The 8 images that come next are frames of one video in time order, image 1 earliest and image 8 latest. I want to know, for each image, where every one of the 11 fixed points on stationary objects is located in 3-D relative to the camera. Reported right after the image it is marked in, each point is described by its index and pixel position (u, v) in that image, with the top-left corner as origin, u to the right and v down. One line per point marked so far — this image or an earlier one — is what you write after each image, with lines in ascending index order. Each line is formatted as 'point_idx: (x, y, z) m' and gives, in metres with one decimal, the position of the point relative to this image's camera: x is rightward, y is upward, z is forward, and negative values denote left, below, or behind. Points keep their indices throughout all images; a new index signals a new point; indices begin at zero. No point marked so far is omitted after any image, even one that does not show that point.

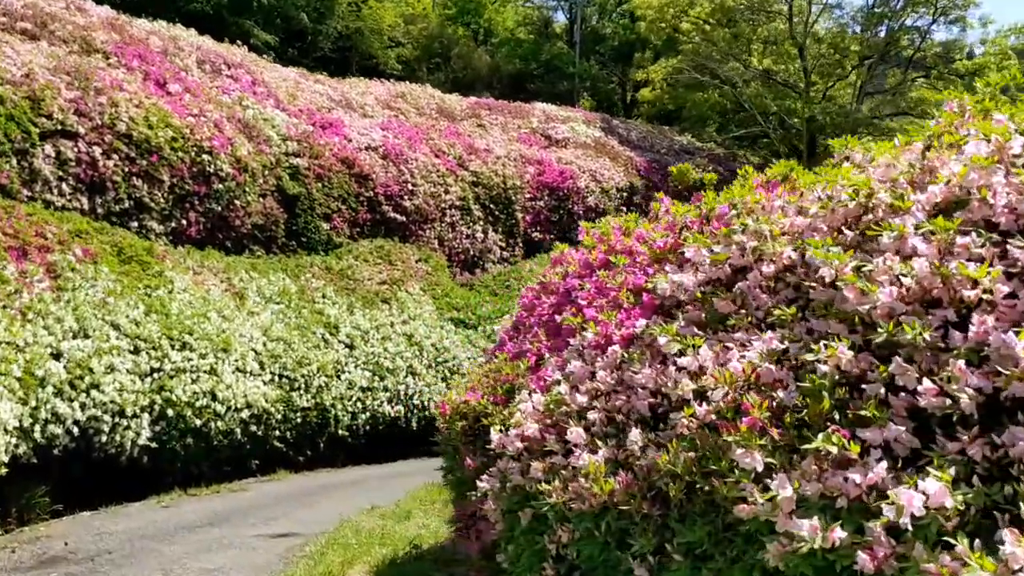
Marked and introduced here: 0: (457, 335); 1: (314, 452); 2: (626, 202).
0: (-0.6, -0.5, +11.2) m
1: (-1.7, -1.4, +8.6) m
2: (+1.9, +1.4, +16.5) m
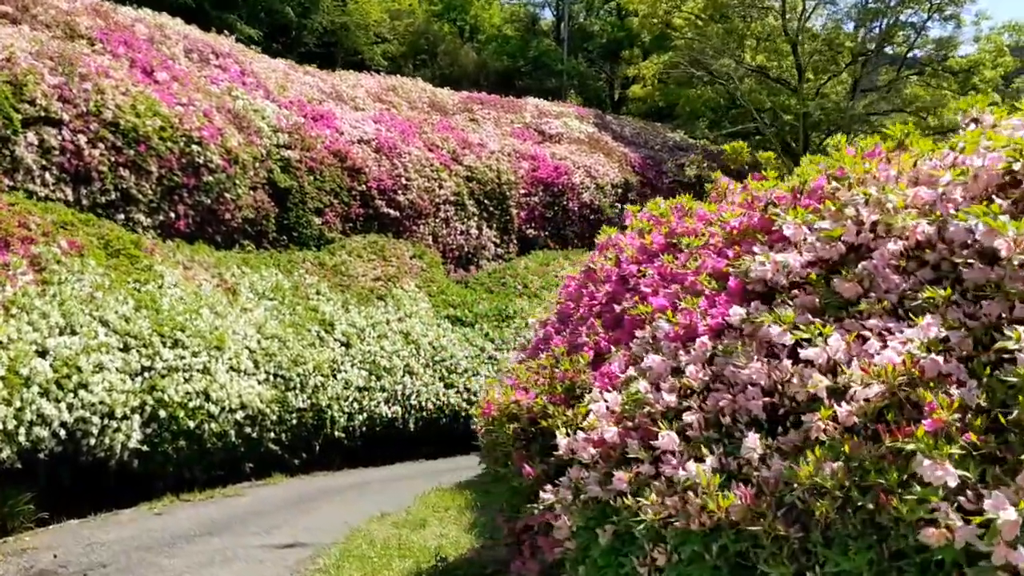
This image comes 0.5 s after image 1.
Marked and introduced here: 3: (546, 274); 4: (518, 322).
0: (-0.6, -0.5, +10.9) m
1: (-1.7, -1.4, +8.3) m
2: (+1.7, +1.4, +16.2) m
3: (+0.4, +0.2, +13.4) m
4: (+0.1, -0.4, +11.8) m
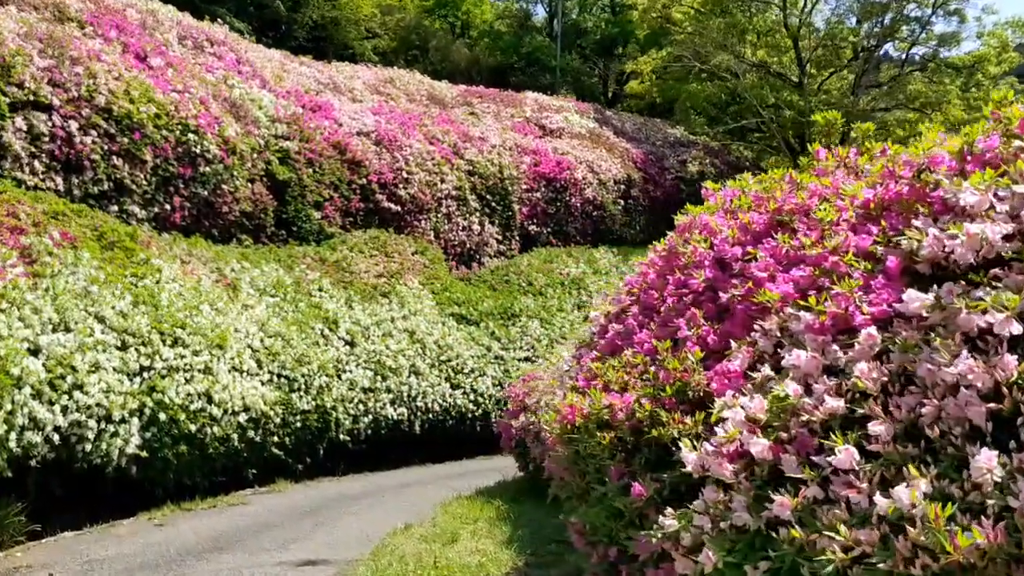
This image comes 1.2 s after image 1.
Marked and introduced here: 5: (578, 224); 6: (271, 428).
0: (-0.5, -0.5, +10.5) m
1: (-1.6, -1.3, +7.9) m
2: (+1.7, +1.4, +15.8) m
3: (+0.5, +0.2, +13.0) m
4: (+0.1, -0.4, +11.4) m
5: (+1.0, +0.9, +14.9) m
6: (-1.7, -1.0, +7.1) m
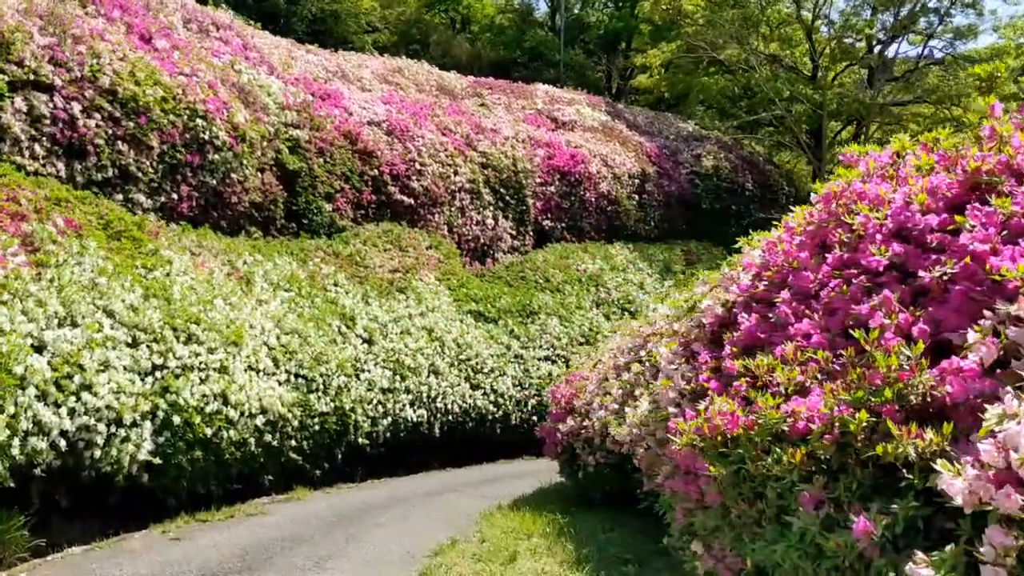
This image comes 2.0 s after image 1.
0: (-0.3, -0.4, +10.0) m
1: (-1.3, -1.3, +7.4) m
2: (+1.9, +1.5, +15.4) m
3: (+0.7, +0.3, +12.5) m
4: (+0.3, -0.3, +11.0) m
5: (+1.2, +1.0, +14.5) m
6: (-1.5, -0.9, +6.6) m
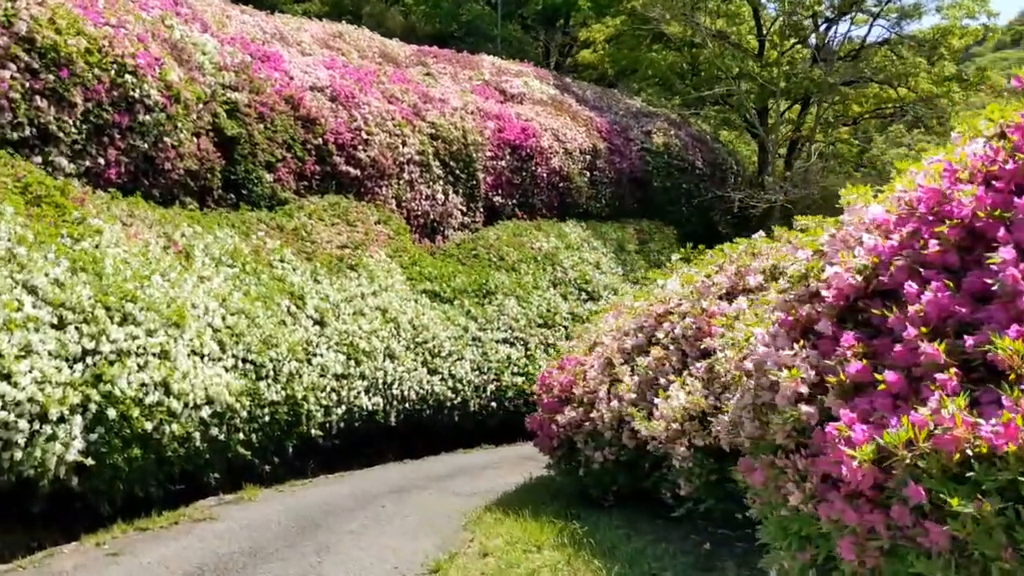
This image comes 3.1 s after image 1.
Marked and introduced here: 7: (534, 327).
0: (-0.7, -0.2, +9.3) m
1: (-1.5, -1.1, +6.7) m
2: (+1.1, +1.8, +14.8) m
3: (+0.1, +0.5, +11.9) m
4: (-0.1, -0.1, +10.3) m
5: (+0.4, +1.3, +13.9) m
6: (-1.6, -0.8, +5.9) m
7: (+0.2, -0.4, +10.6) m
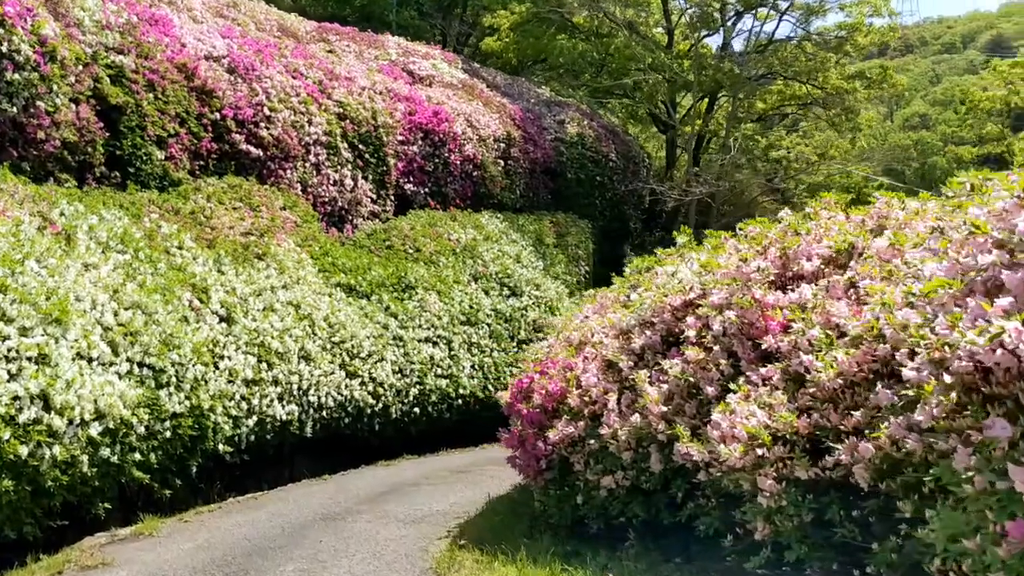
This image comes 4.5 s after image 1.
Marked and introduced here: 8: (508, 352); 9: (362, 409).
0: (-1.3, -0.2, +8.4) m
1: (-1.8, -1.1, +5.6) m
2: (-0.1, +1.8, +14.0) m
3: (-0.8, +0.6, +11.0) m
4: (-0.9, -0.1, +9.4) m
5: (-0.7, +1.3, +13.0) m
6: (-1.8, -0.7, +4.8) m
7: (-0.5, -0.4, +9.7) m
8: (-0.1, -0.7, +10.4) m
9: (-1.1, -0.9, +7.7) m
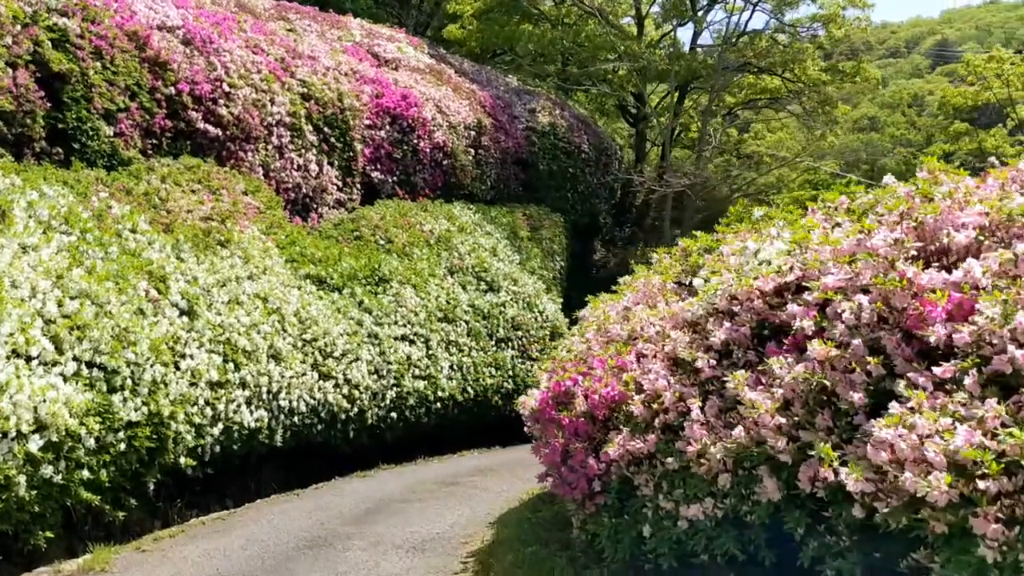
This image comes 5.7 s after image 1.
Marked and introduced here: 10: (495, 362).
0: (-1.4, -0.1, +7.6) m
1: (-1.8, -1.0, +4.8) m
2: (-0.5, +1.9, +13.3) m
3: (-1.0, +0.6, +10.2) m
4: (-1.0, 0.0, +8.6) m
5: (-1.0, +1.4, +12.2) m
6: (-1.7, -0.7, +4.0) m
7: (-0.7, -0.3, +9.0) m
8: (-0.3, -0.6, +9.6) m
9: (-1.2, -0.9, +6.9) m
10: (-0.2, -0.7, +9.7) m
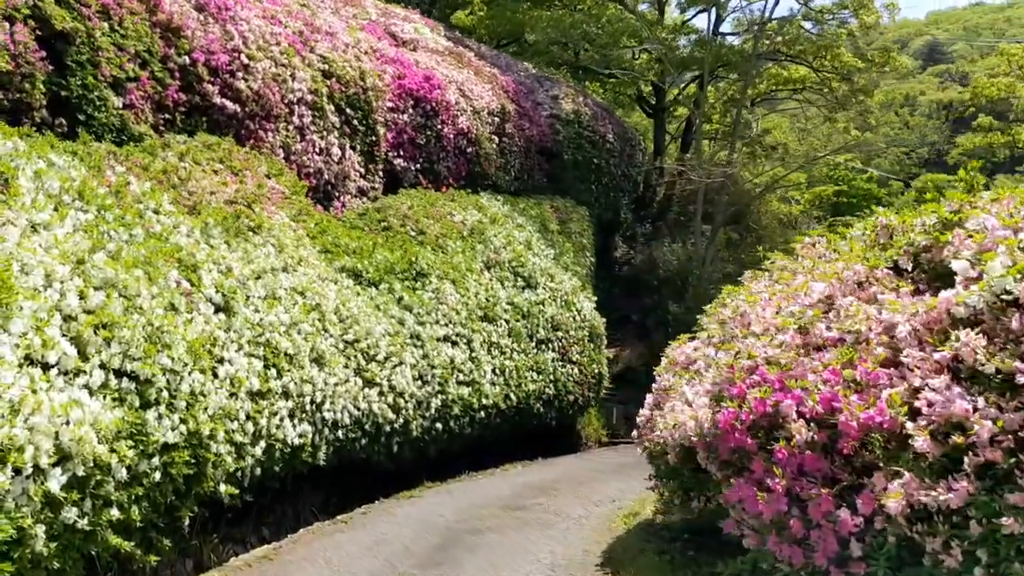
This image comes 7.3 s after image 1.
0: (-1.0, -0.1, +6.6) m
1: (-1.3, -1.0, +3.9) m
2: (-0.2, +1.9, +12.4) m
3: (-0.7, +0.7, +9.3) m
4: (-0.6, 0.0, +7.7) m
5: (-0.7, +1.4, +11.3) m
6: (-1.2, -0.6, +3.1) m
7: (-0.3, -0.3, +8.1) m
8: (+0.1, -0.6, +8.7) m
9: (-0.8, -0.8, +6.0) m
10: (+0.2, -0.7, +8.8) m
